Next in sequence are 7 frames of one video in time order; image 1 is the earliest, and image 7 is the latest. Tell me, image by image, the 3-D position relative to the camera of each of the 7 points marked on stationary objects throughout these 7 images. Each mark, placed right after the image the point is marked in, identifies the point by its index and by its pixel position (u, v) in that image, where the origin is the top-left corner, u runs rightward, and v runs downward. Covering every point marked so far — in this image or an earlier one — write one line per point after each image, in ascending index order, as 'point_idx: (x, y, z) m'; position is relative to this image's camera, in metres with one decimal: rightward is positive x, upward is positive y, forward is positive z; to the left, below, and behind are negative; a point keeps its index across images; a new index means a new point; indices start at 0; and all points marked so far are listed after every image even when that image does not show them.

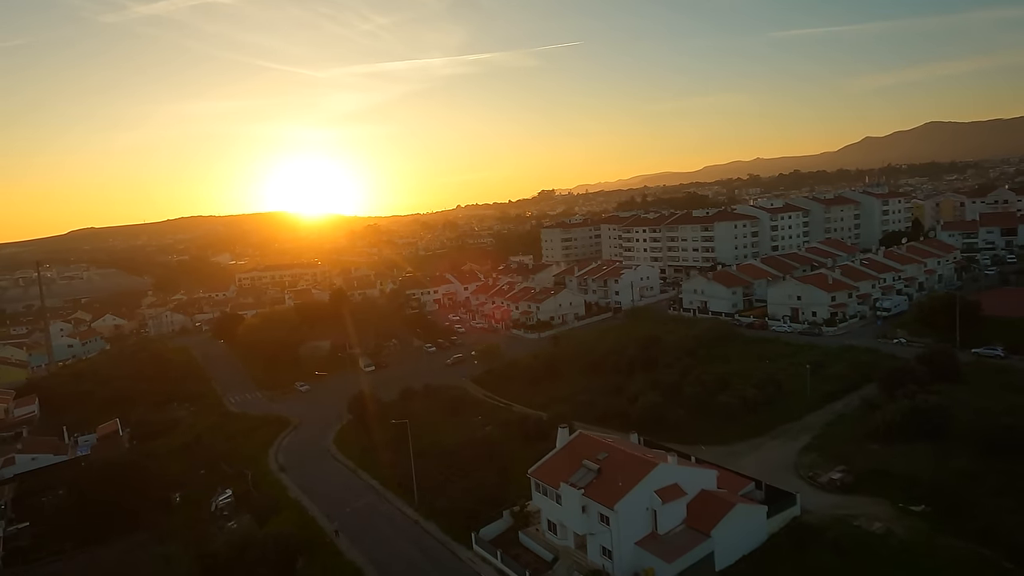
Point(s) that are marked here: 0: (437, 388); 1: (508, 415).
0: (-2.0, -2.9, +18.8) m
1: (-0.1, -3.2, +16.4) m
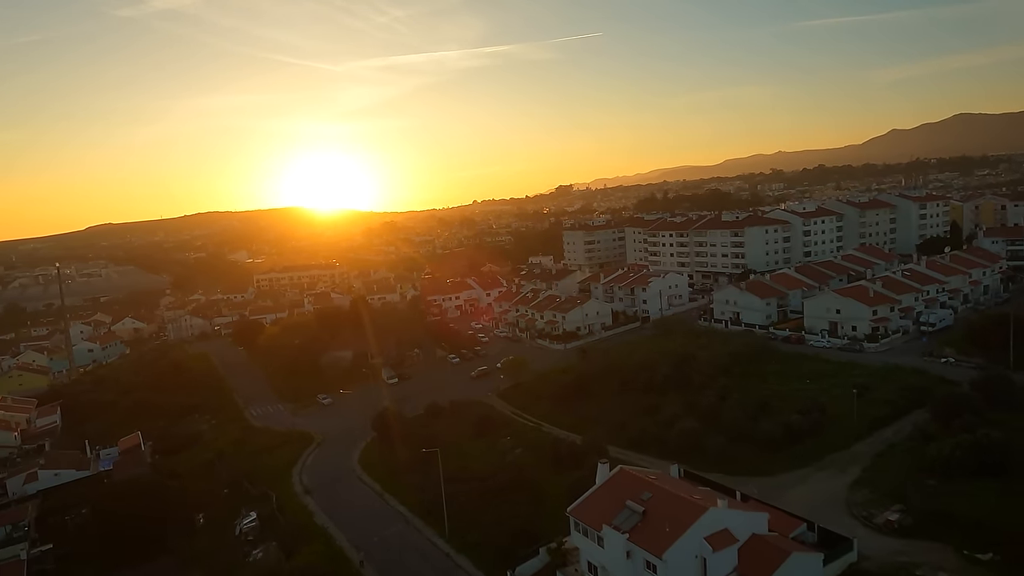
0: (-1.3, -3.3, +18.4) m
1: (+0.6, -3.6, +15.9) m
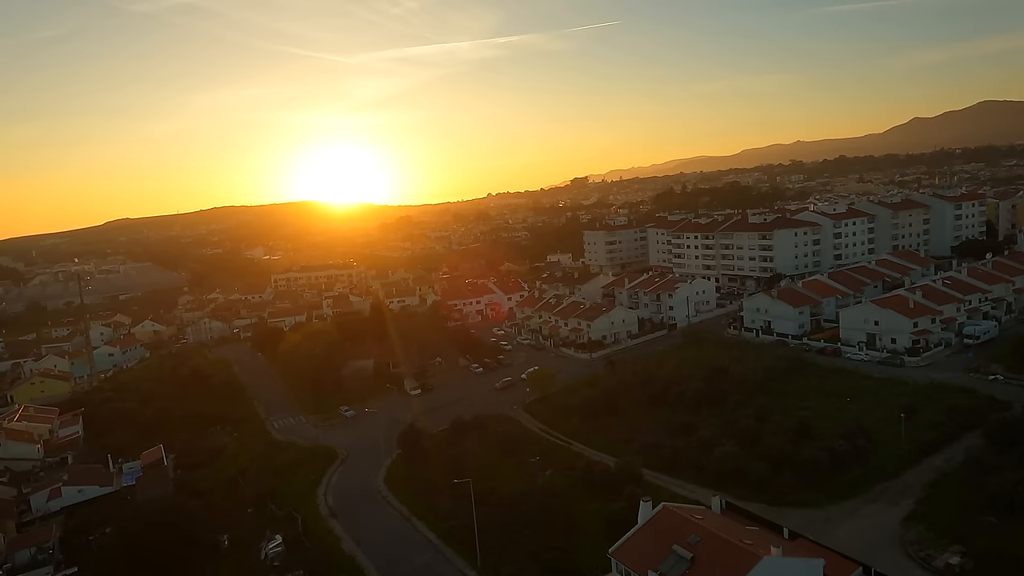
0: (-0.5, -3.6, +18.0) m
1: (+1.3, -3.9, +15.5) m
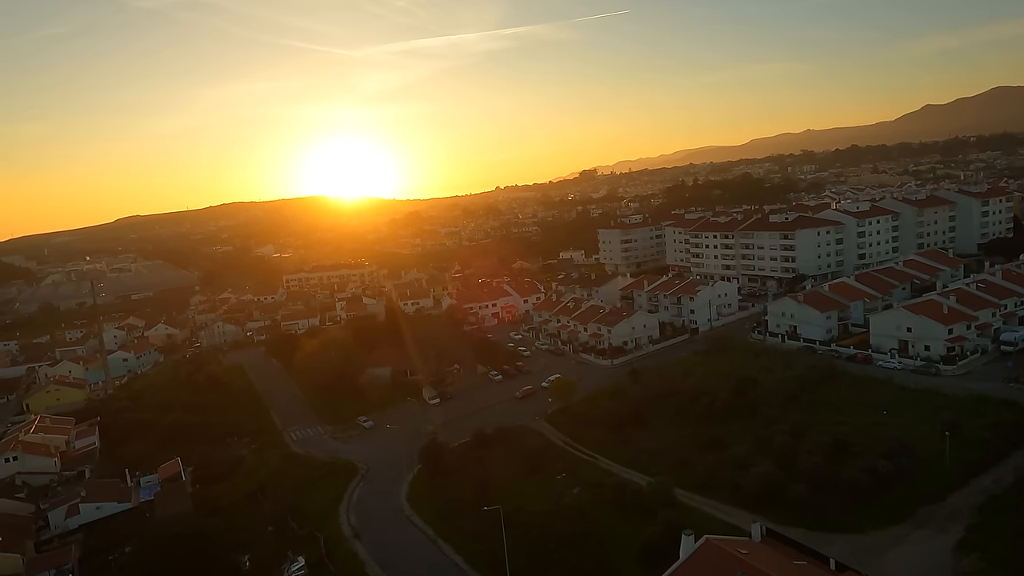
0: (+0.1, -3.9, +17.6) m
1: (+1.9, -4.2, +15.1) m
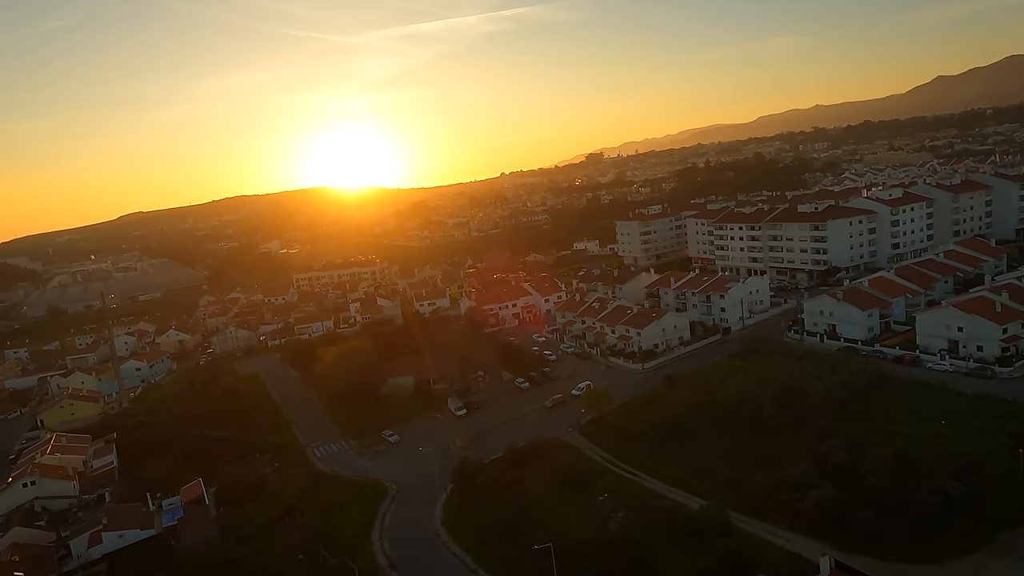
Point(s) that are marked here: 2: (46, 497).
0: (+1.0, -4.1, +17.0) m
1: (+2.8, -4.5, +14.5) m
2: (-13.6, -6.1, +19.5) m
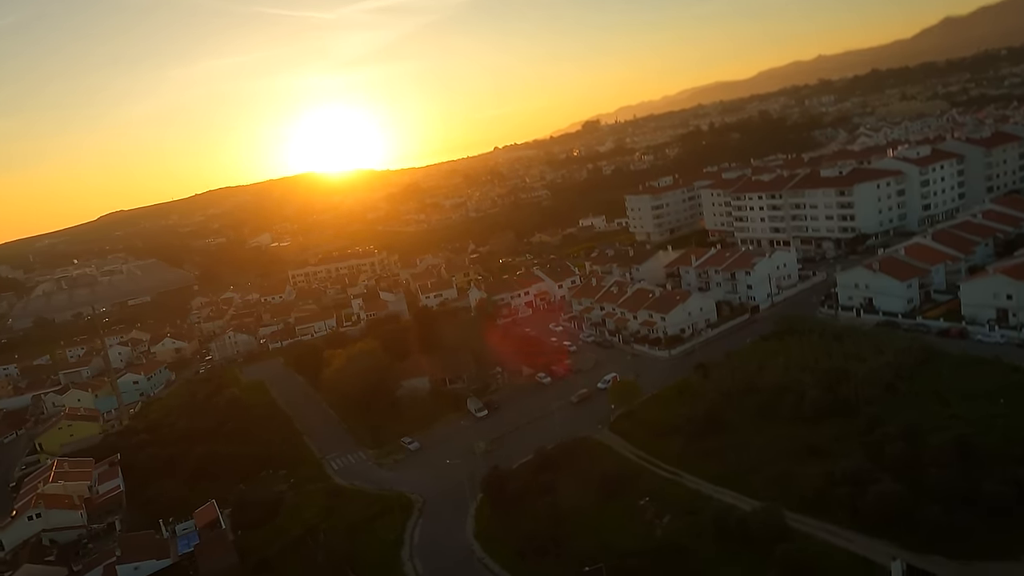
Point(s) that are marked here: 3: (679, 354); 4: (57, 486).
0: (+1.7, -4.0, +16.0) m
1: (+3.5, -4.3, +13.5) m
2: (-12.7, -6.7, +18.6) m
3: (+4.8, -1.9, +19.1) m
4: (-13.4, -5.9, +19.8) m
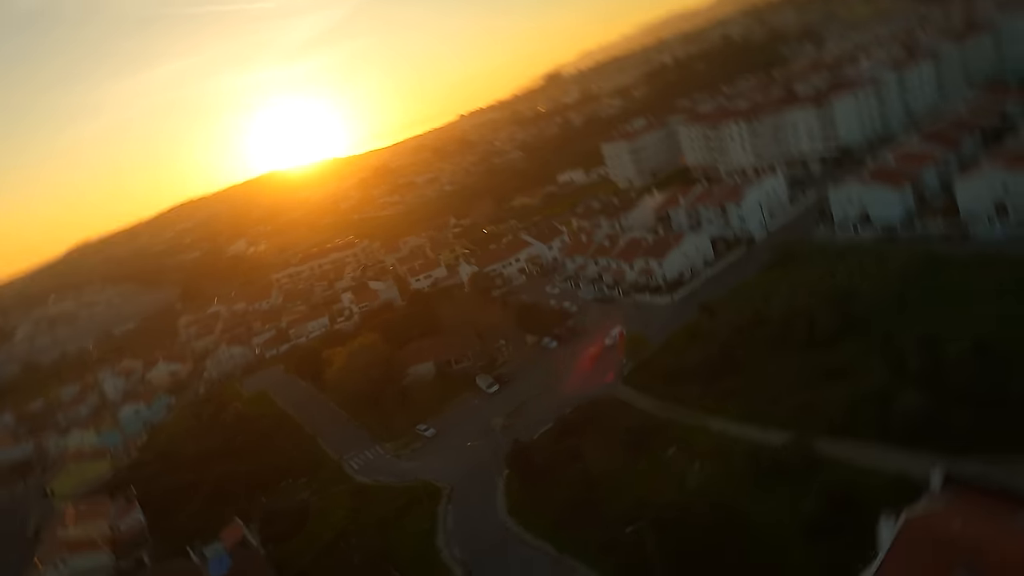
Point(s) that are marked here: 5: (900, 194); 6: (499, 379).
0: (+2.1, -3.0, +15.7) m
1: (+4.1, -3.1, +13.3) m
2: (-11.7, -7.8, +18.3) m
3: (+4.8, -0.3, +18.8) m
4: (-12.6, -7.0, +19.5) m
5: (+10.1, +2.4, +17.2) m
6: (-0.4, -2.6, +19.2) m
